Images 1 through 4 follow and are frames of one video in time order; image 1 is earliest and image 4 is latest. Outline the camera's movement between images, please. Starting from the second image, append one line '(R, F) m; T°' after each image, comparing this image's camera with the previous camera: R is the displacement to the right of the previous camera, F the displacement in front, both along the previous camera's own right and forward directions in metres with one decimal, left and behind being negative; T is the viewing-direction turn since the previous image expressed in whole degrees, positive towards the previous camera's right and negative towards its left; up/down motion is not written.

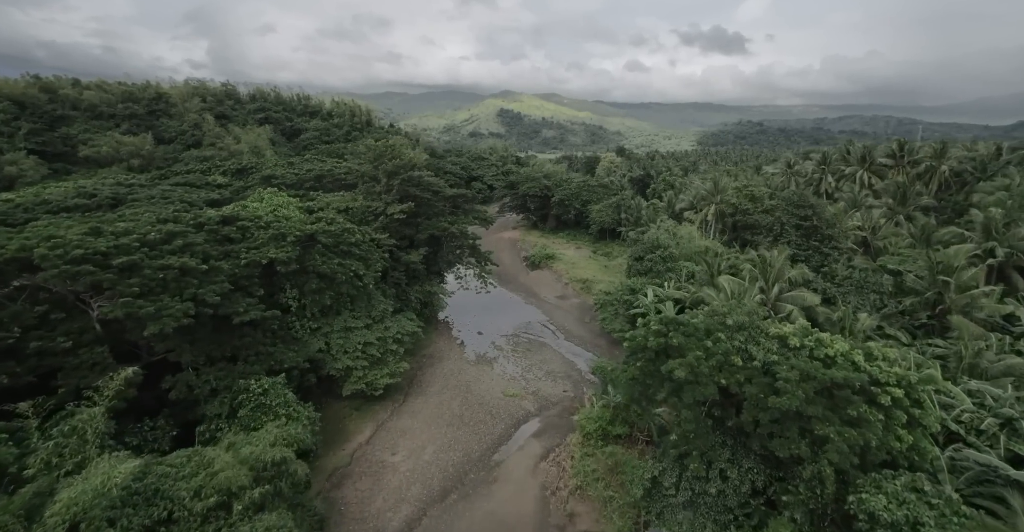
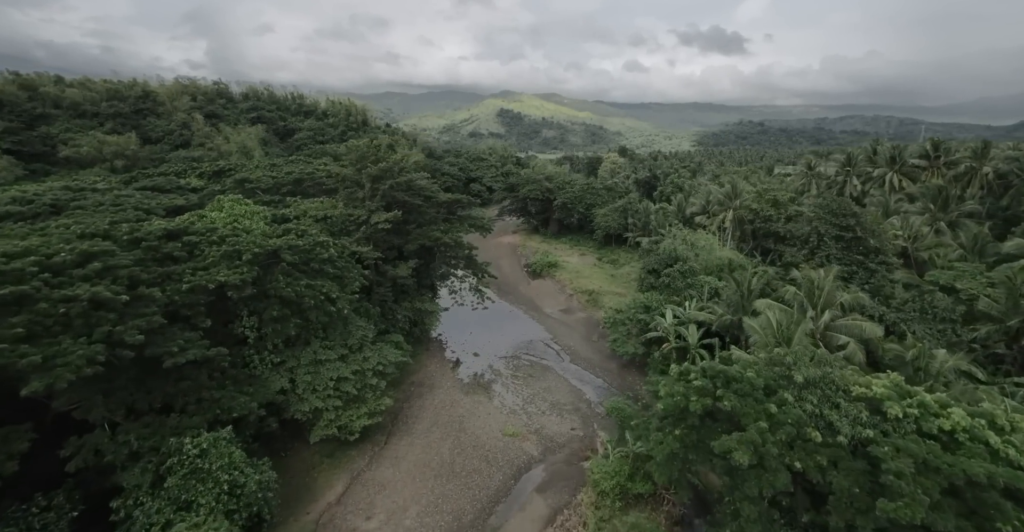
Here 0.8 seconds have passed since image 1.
(0.0, +3.1) m; 0°
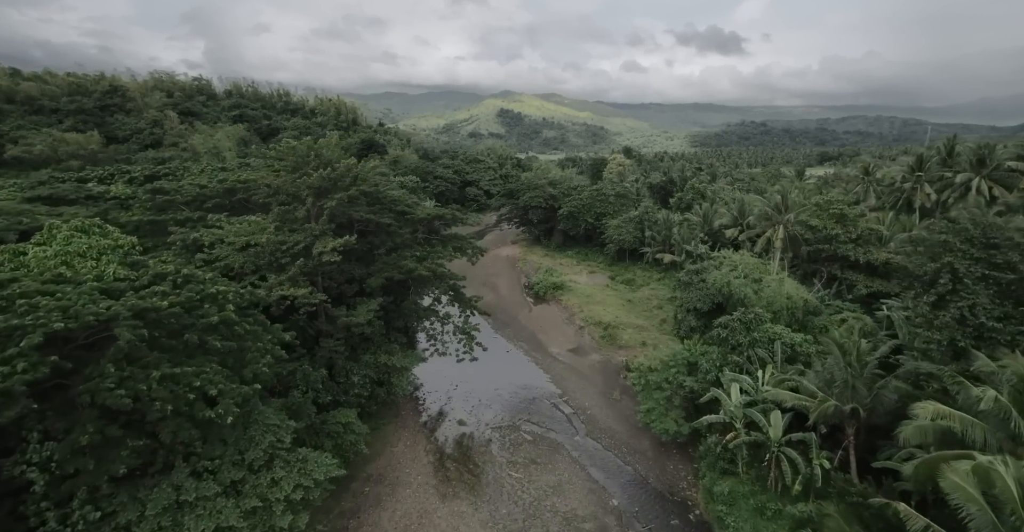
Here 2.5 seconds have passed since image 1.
(+0.1, +6.9) m; 0°
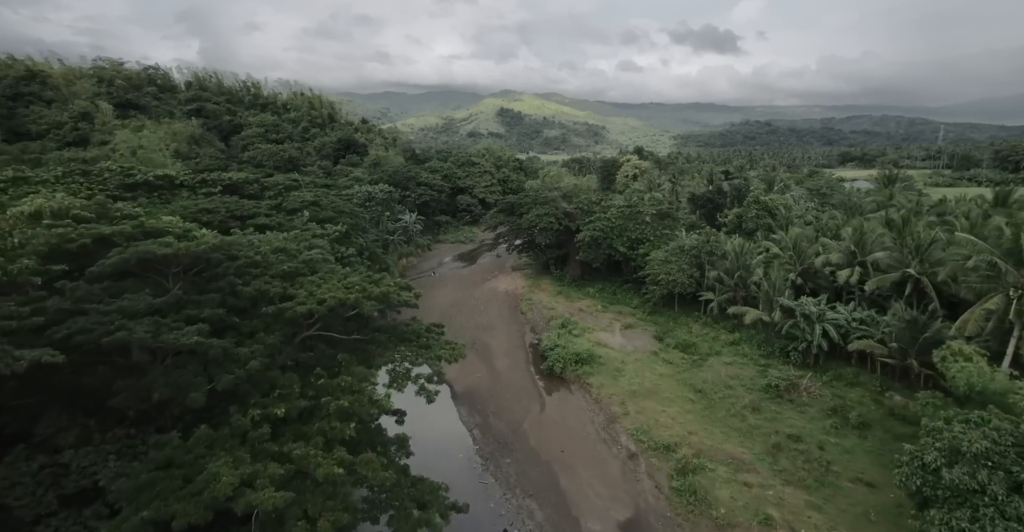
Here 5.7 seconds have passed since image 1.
(-0.1, +13.8) m; 0°
